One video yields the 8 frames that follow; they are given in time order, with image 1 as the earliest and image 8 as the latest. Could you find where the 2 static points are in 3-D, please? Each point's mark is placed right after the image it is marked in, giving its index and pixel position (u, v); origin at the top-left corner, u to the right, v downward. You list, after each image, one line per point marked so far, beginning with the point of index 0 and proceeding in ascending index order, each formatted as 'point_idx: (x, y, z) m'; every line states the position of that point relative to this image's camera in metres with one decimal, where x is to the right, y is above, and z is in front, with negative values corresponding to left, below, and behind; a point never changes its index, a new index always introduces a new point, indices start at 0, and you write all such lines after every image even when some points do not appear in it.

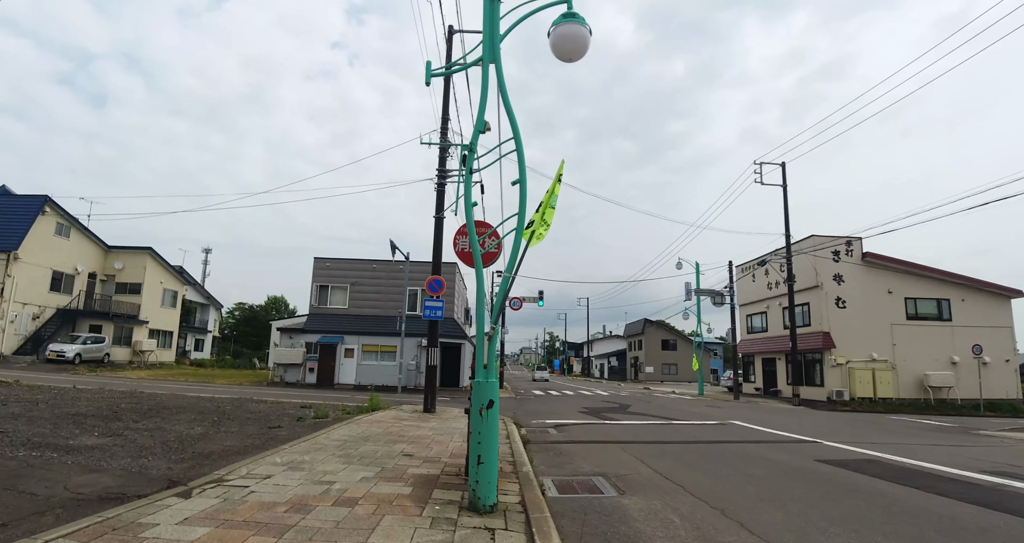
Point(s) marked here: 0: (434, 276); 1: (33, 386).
0: (-2.1, -0.1, +14.0) m
1: (-12.6, -3.0, +13.8) m
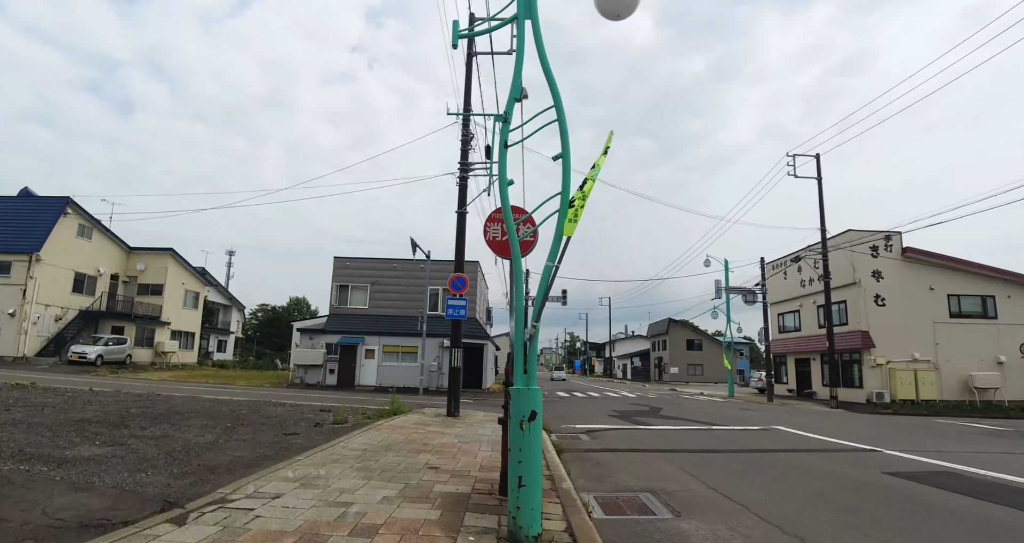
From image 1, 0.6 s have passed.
0: (-1.4, -0.1, +13.3) m
1: (-11.9, -3.0, +13.5) m
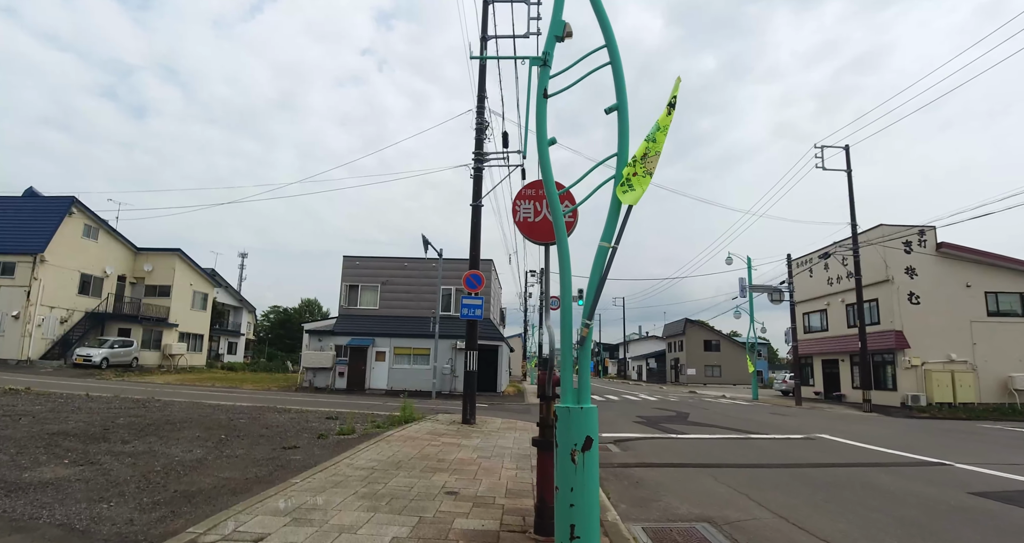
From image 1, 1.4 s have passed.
0: (-1.0, 0.0, +12.4) m
1: (-11.4, -3.0, +12.8) m
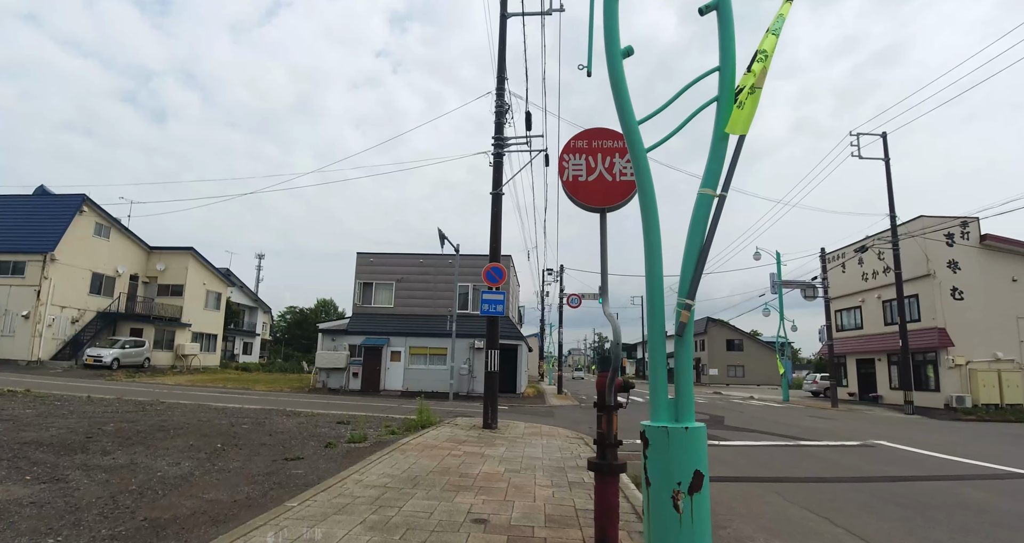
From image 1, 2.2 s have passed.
0: (-0.5, +0.2, +11.5) m
1: (-10.9, -2.9, +12.2) m
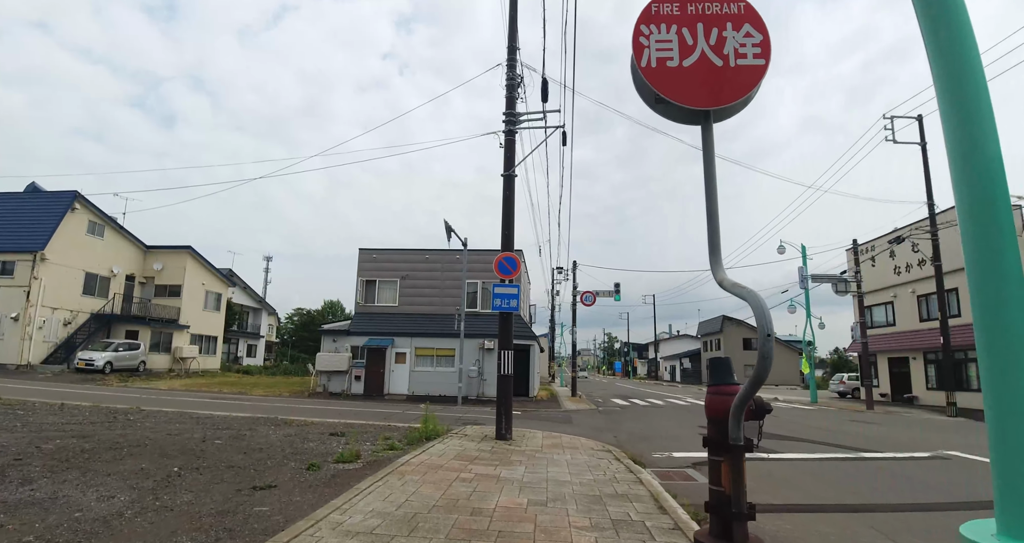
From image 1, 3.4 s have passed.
0: (-0.2, +0.4, +10.3) m
1: (-10.5, -2.8, +11.1) m
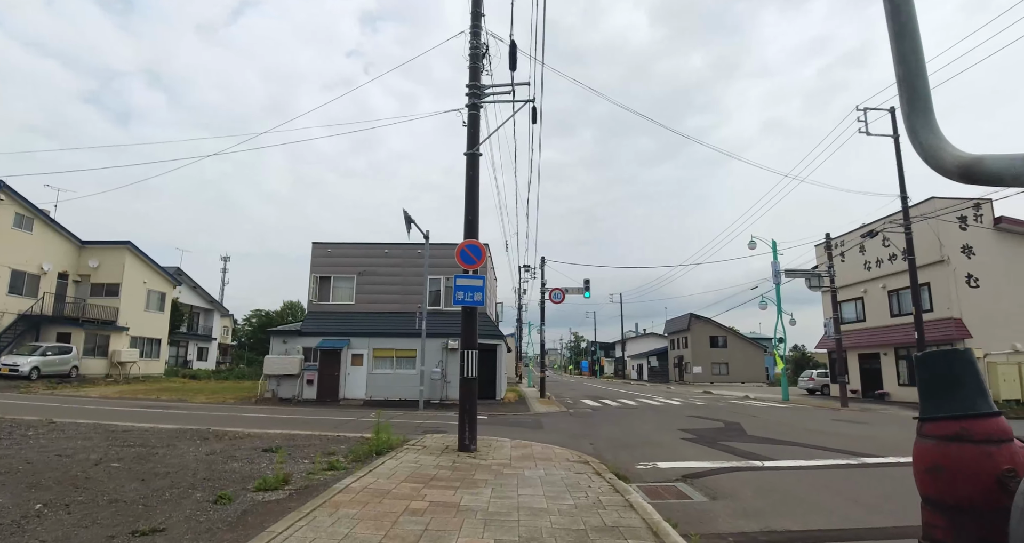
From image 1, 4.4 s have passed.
0: (-0.8, +0.5, +9.1) m
1: (-11.2, -2.6, +9.3) m
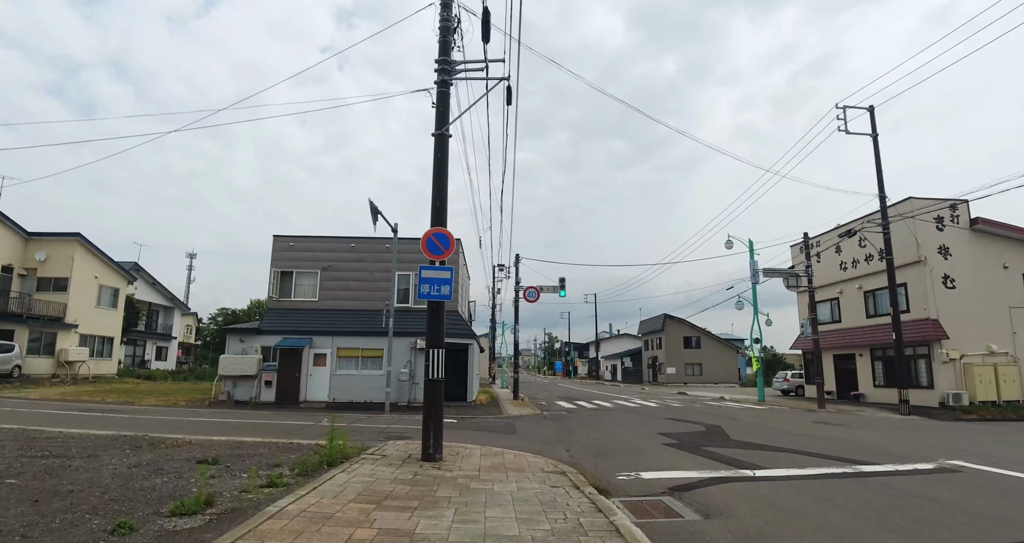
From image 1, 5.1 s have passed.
0: (-1.2, +0.7, +8.3) m
1: (-11.6, -2.4, +7.9) m
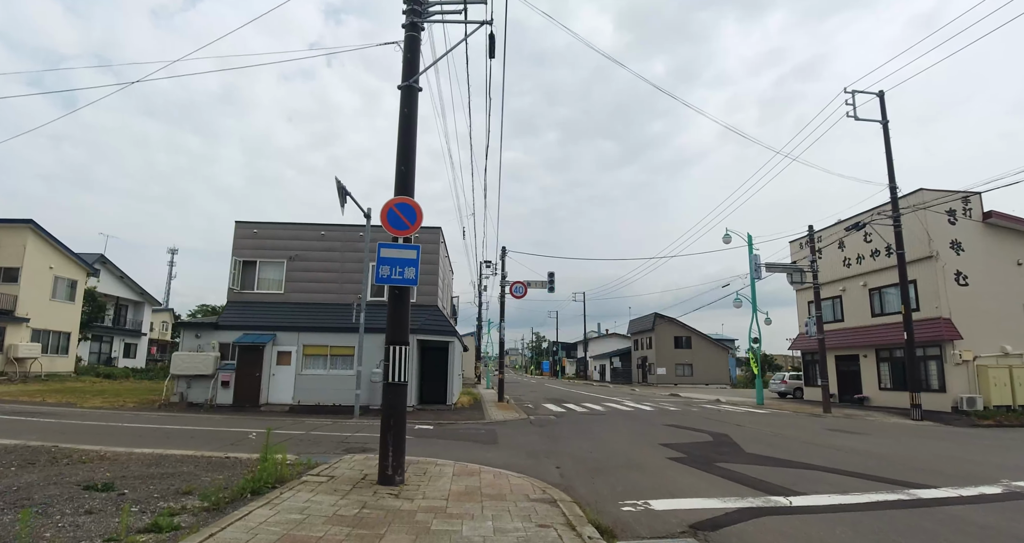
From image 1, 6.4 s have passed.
0: (-1.5, +1.0, +6.8) m
1: (-11.9, -2.0, +6.2) m
